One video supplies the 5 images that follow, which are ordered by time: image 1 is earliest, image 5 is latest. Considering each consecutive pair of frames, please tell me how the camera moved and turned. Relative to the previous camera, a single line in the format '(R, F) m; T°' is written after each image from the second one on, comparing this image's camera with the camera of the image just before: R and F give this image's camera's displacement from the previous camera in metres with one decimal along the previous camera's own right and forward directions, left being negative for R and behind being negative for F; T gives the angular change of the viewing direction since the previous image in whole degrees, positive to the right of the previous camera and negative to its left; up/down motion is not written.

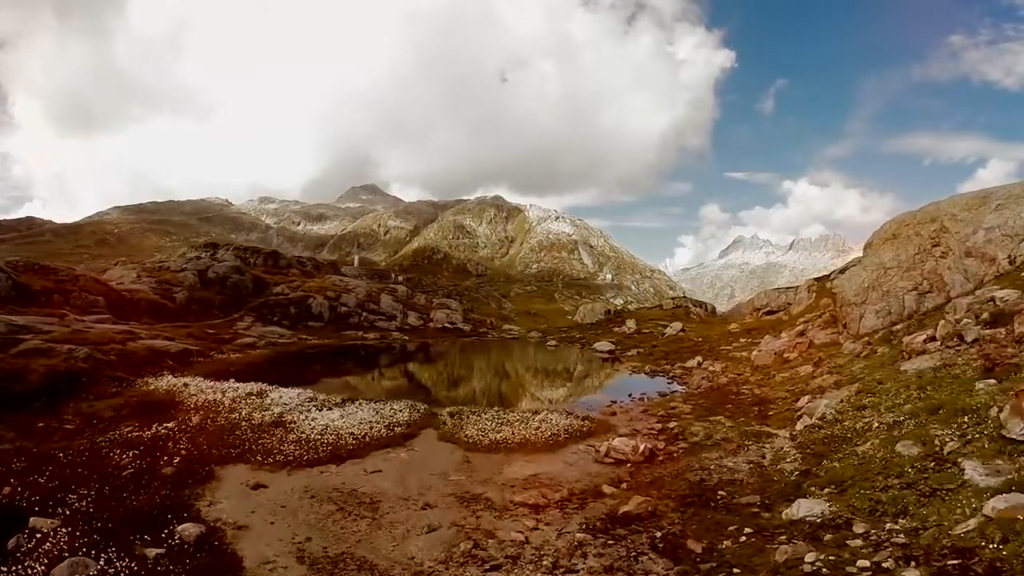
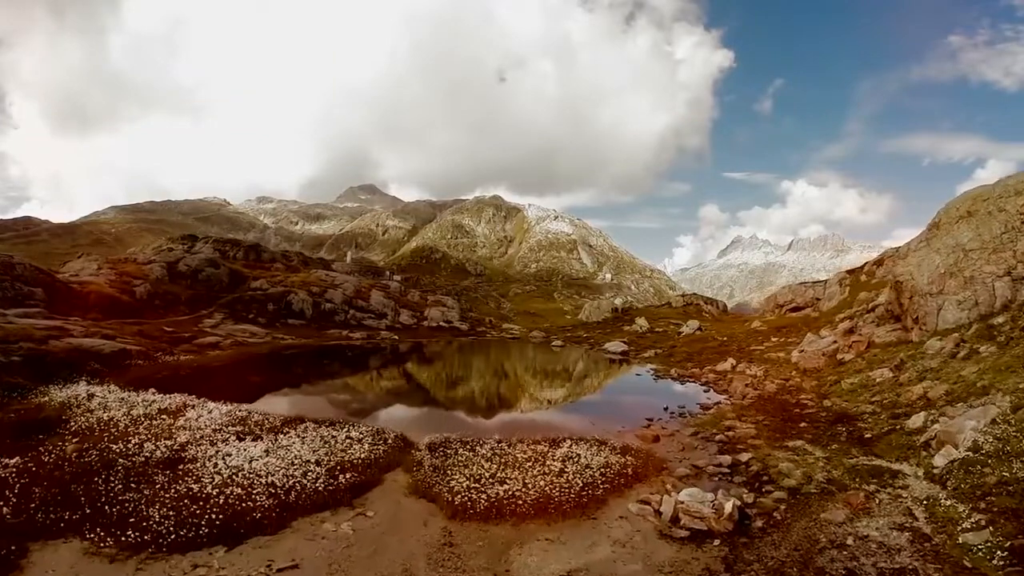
(-0.6, +15.0) m; 0°
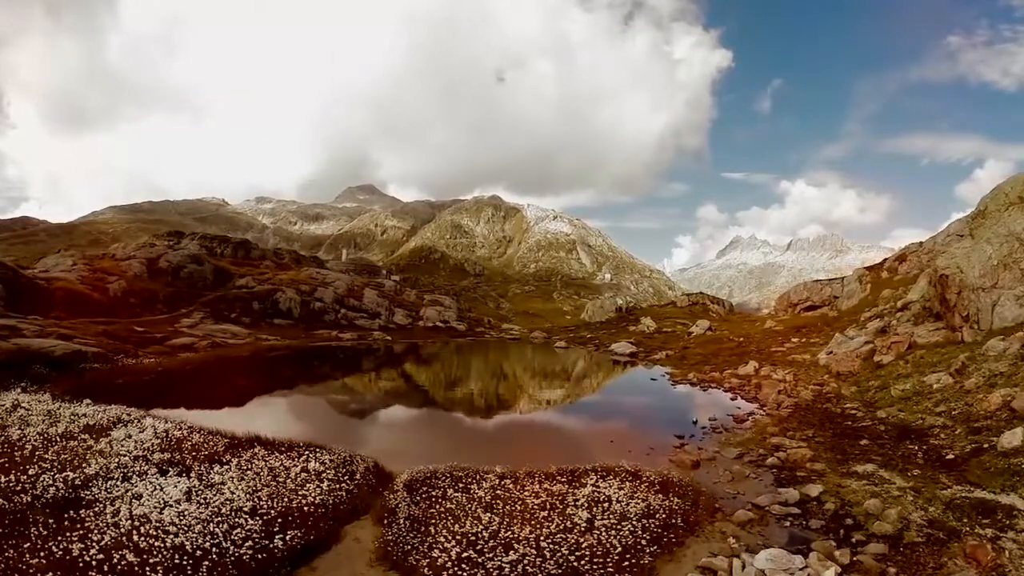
(-0.4, +7.9) m; 0°
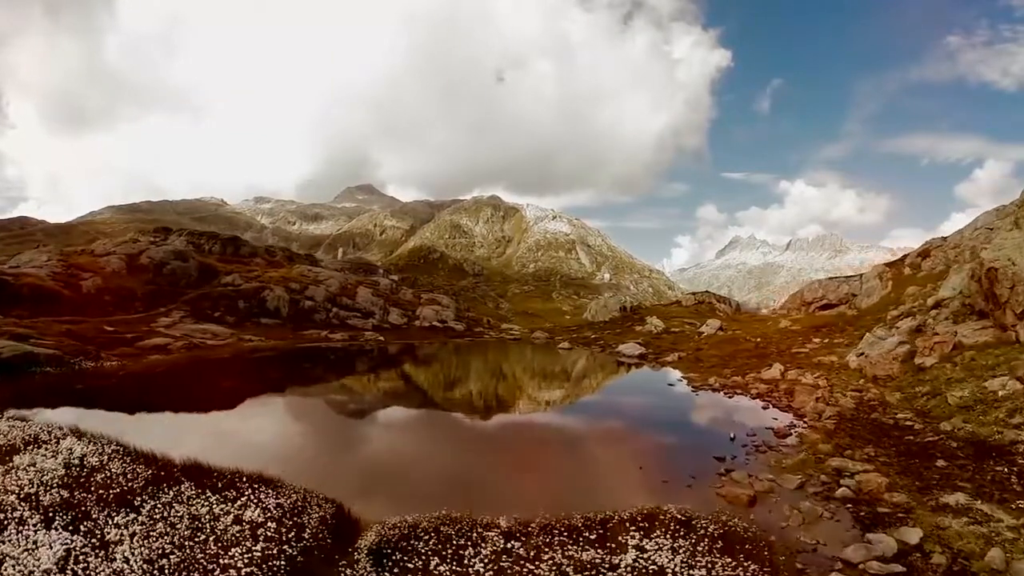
(-0.4, +7.1) m; 0°
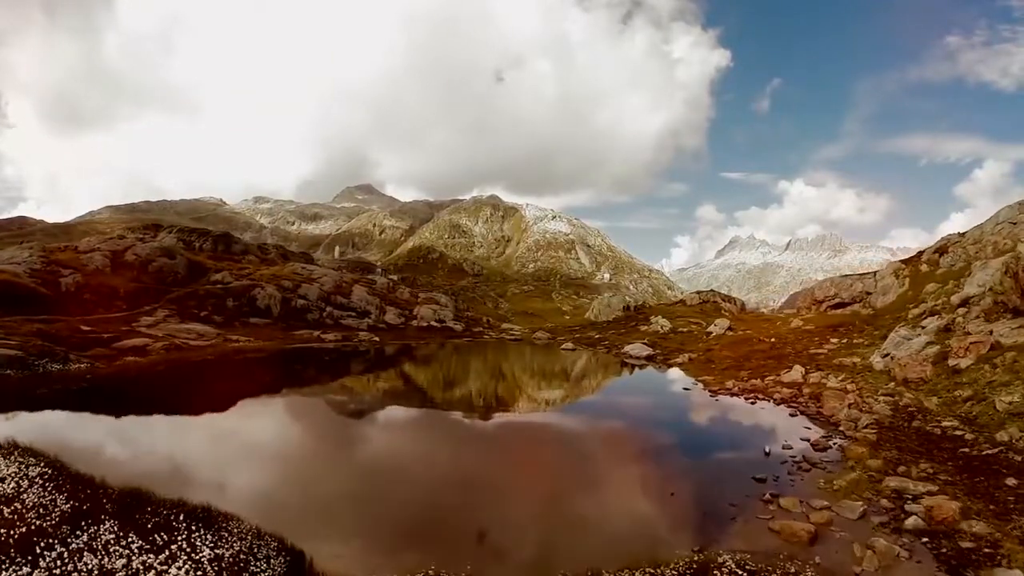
(-0.3, +5.0) m; 0°
